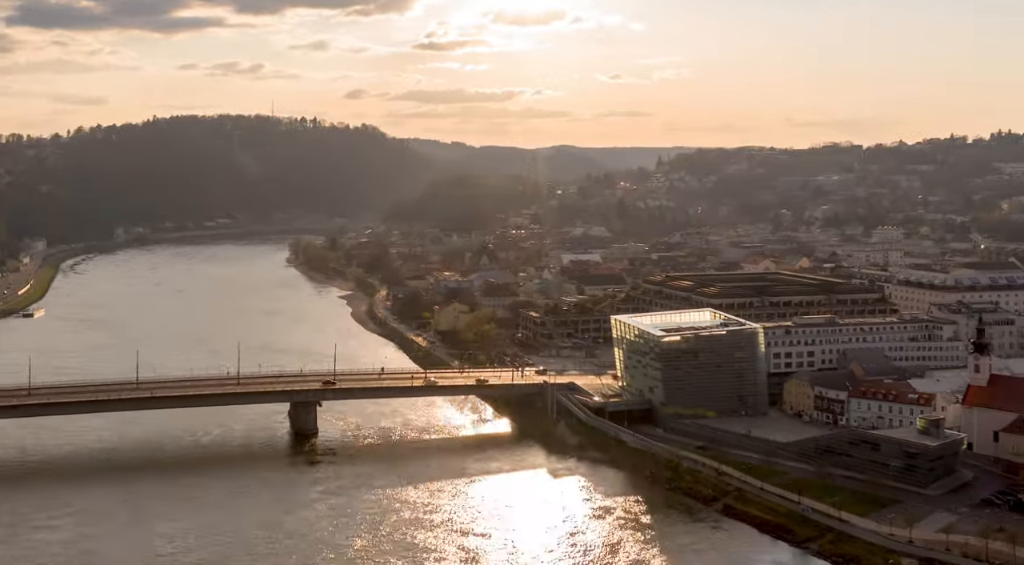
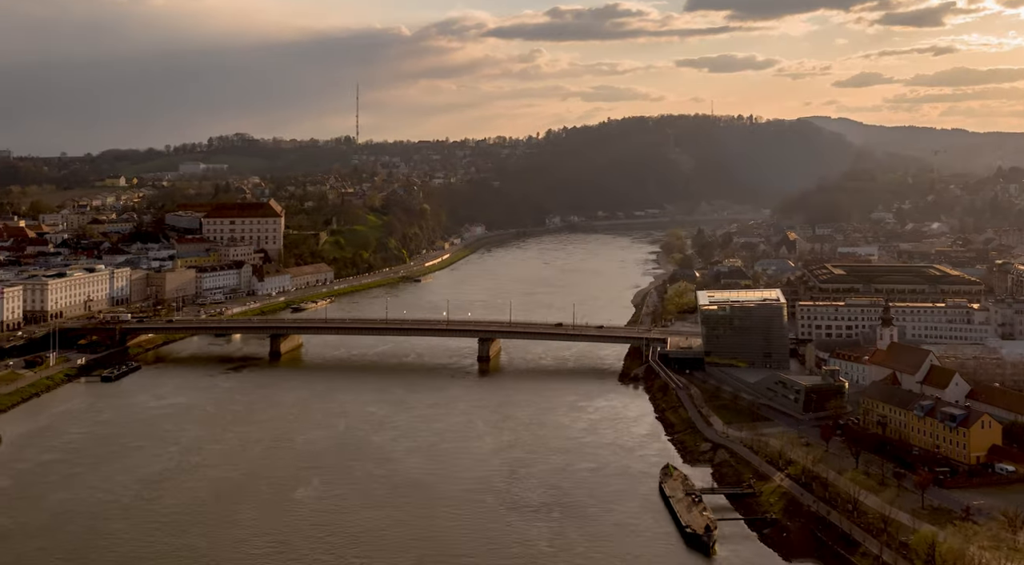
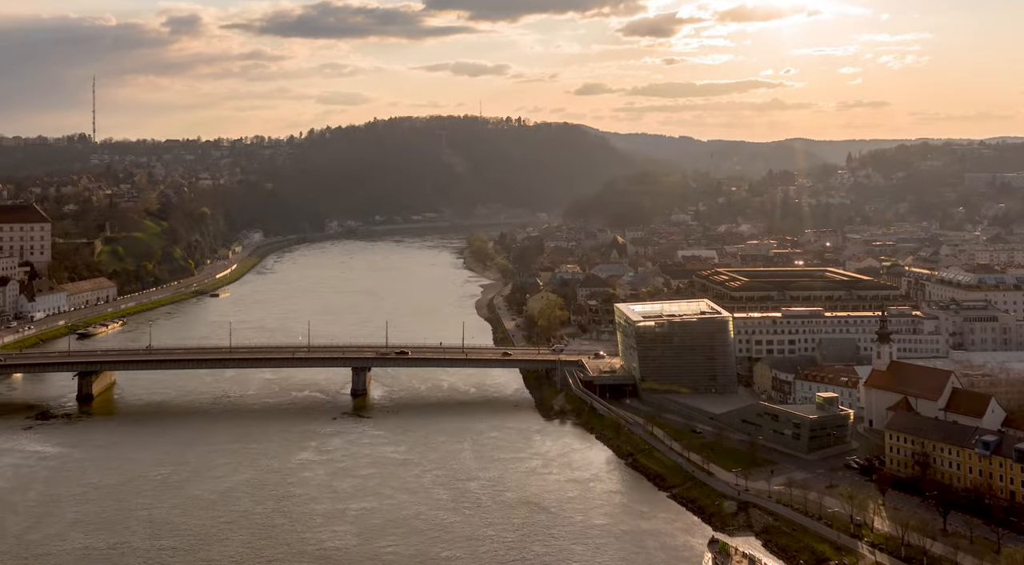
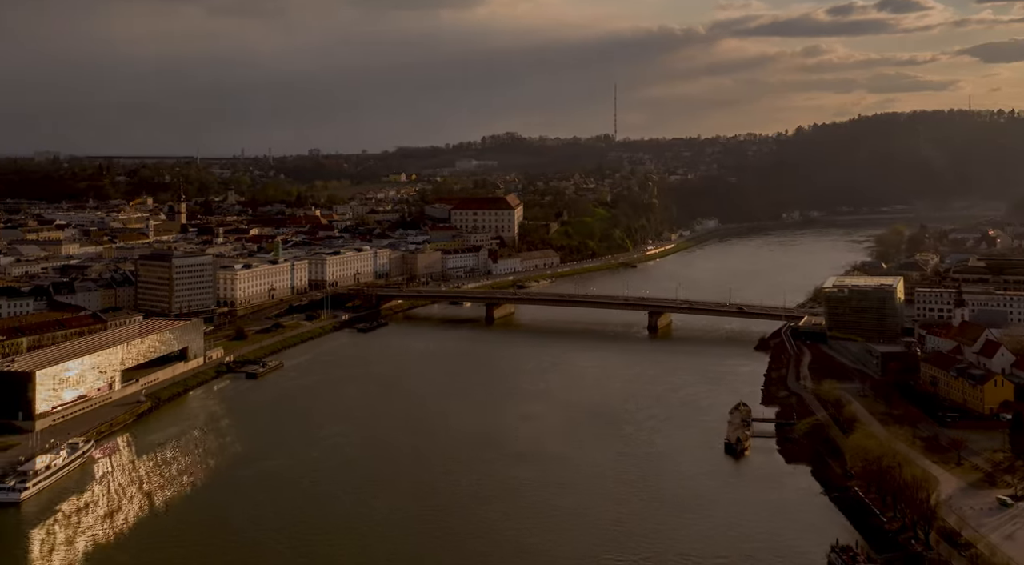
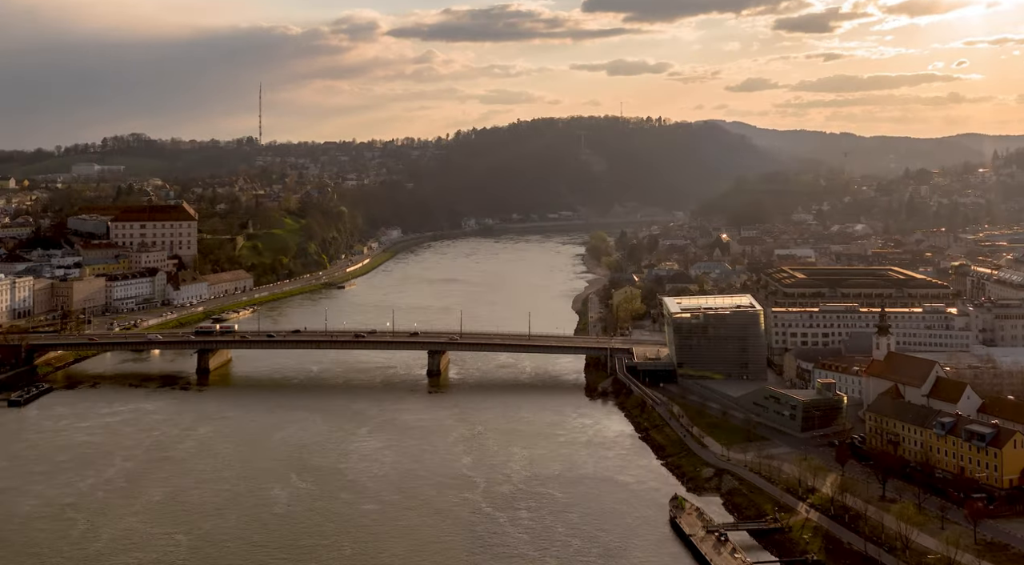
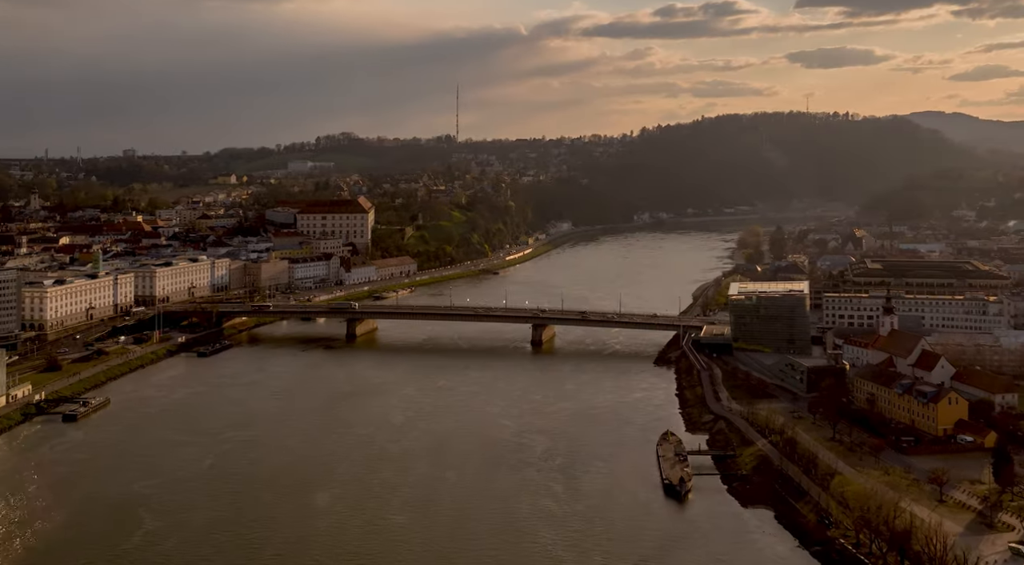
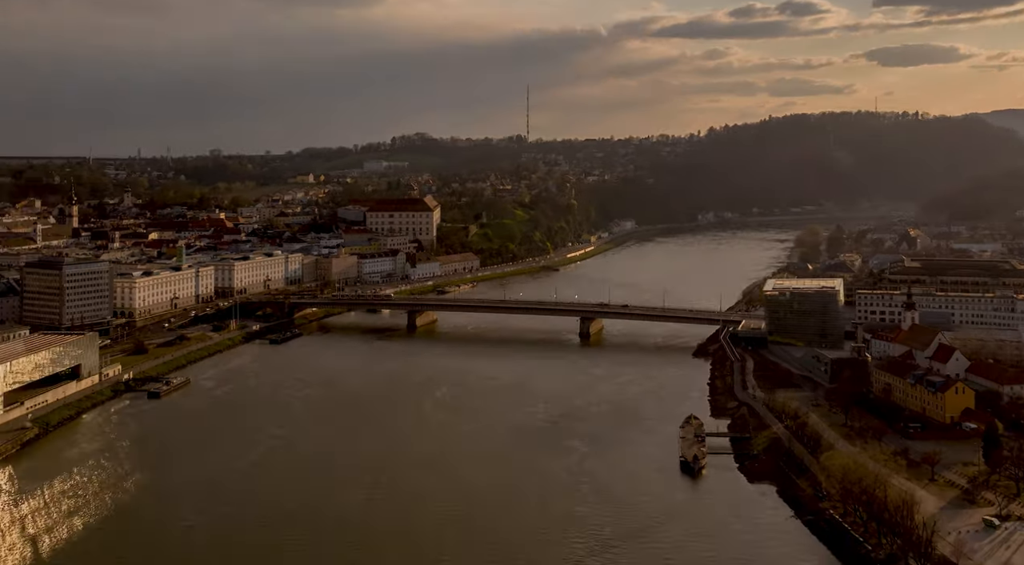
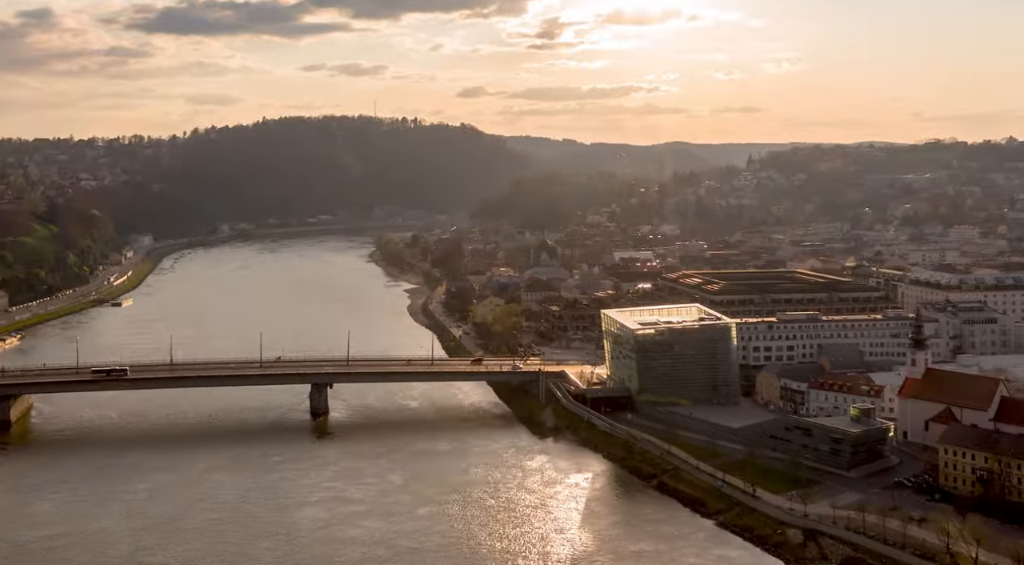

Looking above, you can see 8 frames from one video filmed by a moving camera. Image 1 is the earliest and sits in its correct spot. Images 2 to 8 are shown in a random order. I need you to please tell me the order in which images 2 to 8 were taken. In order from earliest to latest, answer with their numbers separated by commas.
8, 3, 5, 2, 6, 7, 4
